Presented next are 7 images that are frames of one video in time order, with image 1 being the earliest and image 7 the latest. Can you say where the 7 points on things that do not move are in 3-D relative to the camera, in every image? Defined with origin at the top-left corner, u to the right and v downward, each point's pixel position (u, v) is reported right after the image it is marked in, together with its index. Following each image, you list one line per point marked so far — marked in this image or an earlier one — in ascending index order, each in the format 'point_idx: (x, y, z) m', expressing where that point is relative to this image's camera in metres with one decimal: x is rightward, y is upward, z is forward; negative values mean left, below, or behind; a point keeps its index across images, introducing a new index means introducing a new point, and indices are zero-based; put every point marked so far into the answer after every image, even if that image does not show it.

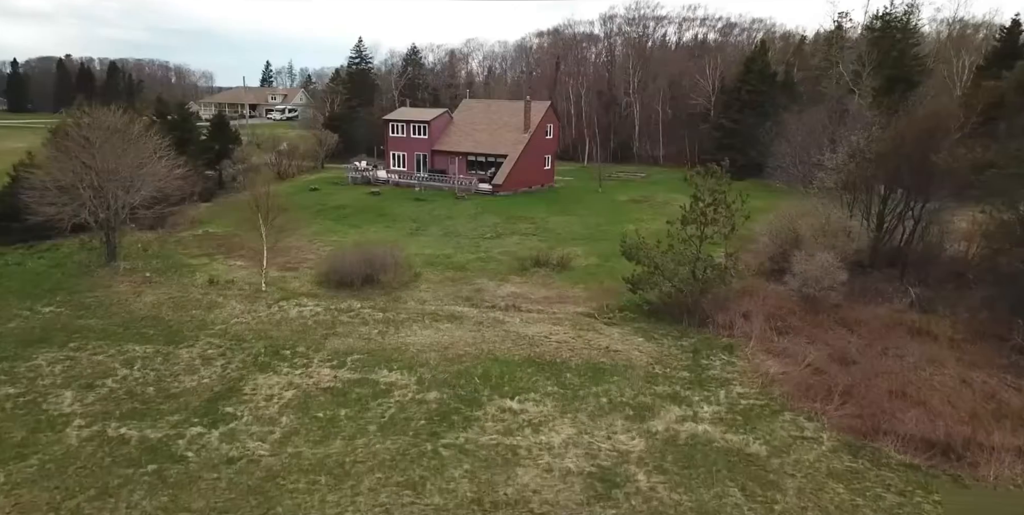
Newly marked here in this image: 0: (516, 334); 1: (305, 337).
0: (+0.1, -2.4, +20.0) m
1: (-6.2, -2.4, +19.7) m
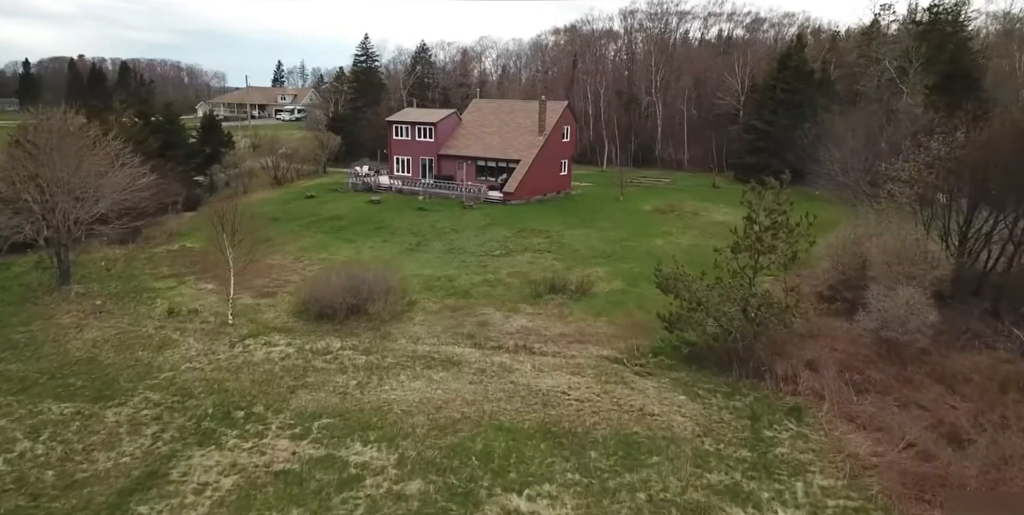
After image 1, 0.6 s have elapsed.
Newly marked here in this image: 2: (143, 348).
0: (+0.4, -3.2, +16.1) m
1: (-6.0, -3.2, +16.0) m
2: (-10.2, -2.5, +18.3) m
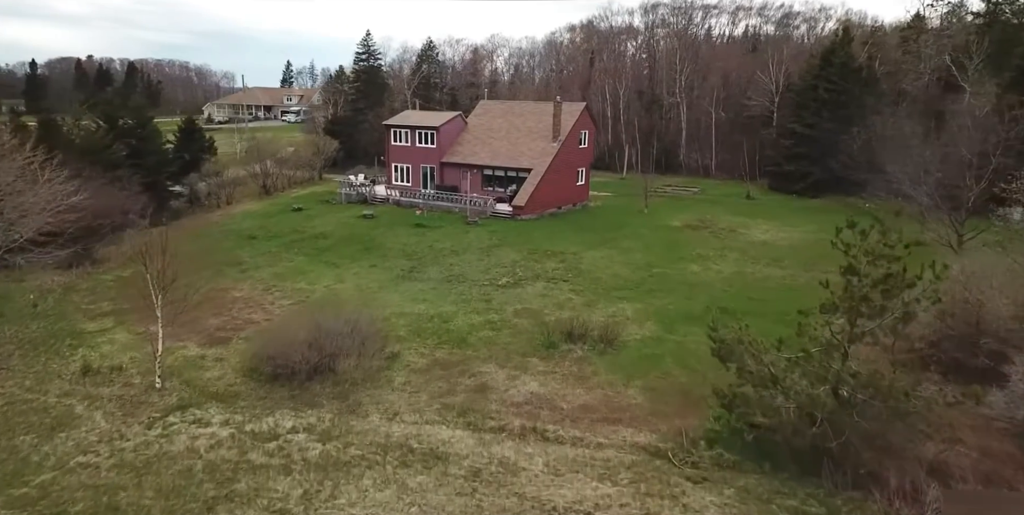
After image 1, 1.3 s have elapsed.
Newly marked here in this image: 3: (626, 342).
0: (+0.4, -4.4, +11.5) m
1: (-5.9, -4.3, +11.4) m
2: (-10.1, -3.6, +13.9) m
3: (+3.3, -2.4, +19.1) m
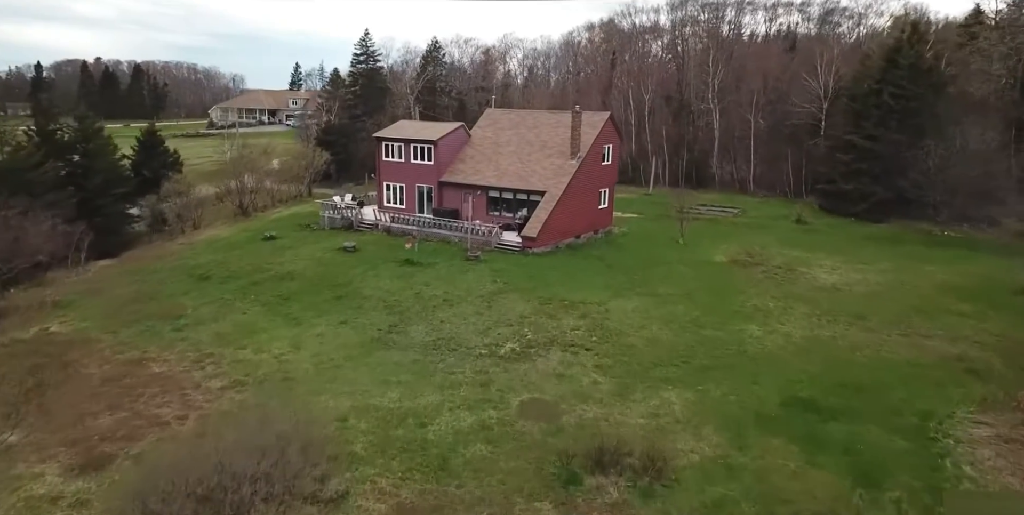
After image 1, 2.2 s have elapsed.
0: (+0.3, -6.1, +5.5) m
1: (-6.0, -6.1, +5.6) m
2: (-10.2, -5.3, +8.2) m
3: (+3.3, -4.2, +13.0) m
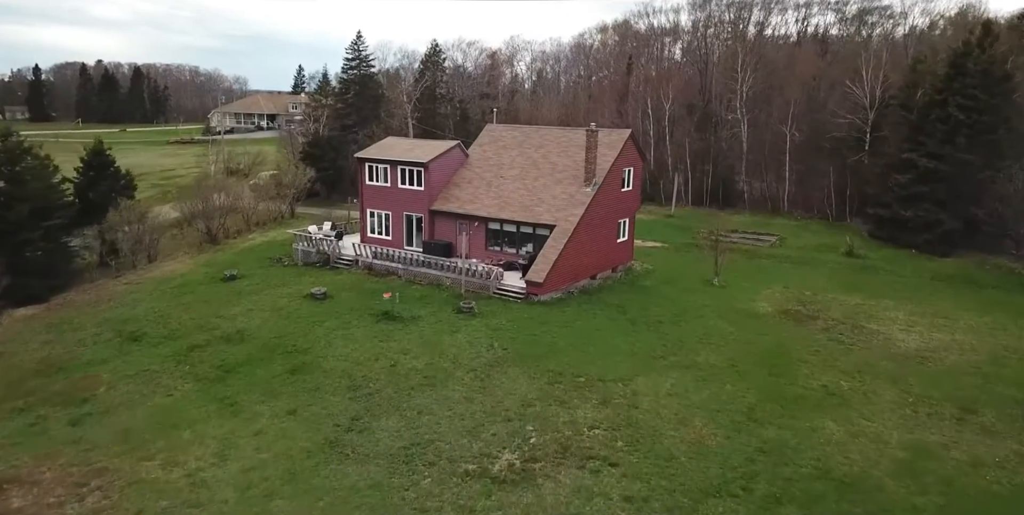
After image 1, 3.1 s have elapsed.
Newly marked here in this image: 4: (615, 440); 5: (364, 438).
0: (0.0, -7.9, +0.4) m
1: (-6.3, -7.8, +0.6) m
2: (-10.4, -7.1, +3.2) m
3: (+3.2, -6.0, +7.9) m
4: (+2.4, -4.2, +15.4) m
5: (-3.5, -4.2, +15.4) m
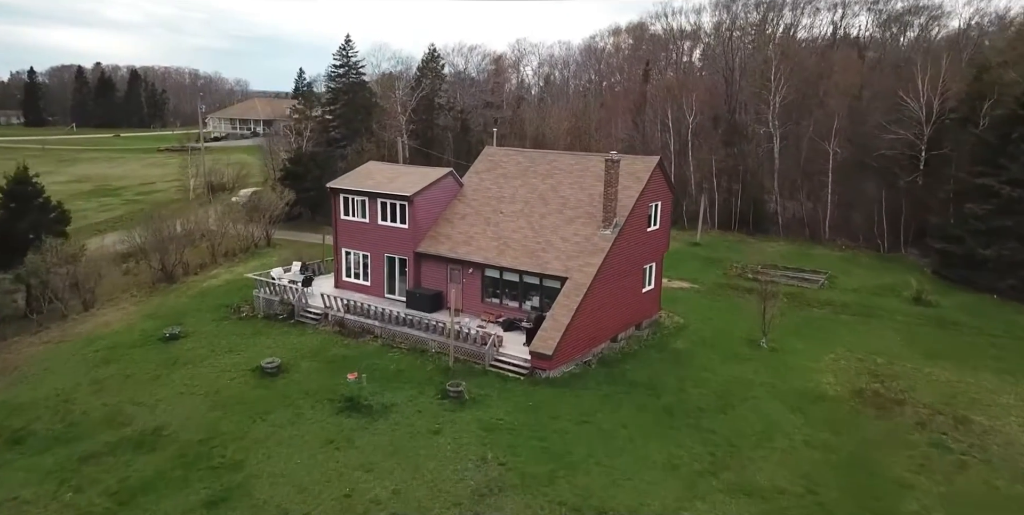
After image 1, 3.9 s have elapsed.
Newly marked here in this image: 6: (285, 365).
0: (-0.2, -9.8, -4.7) m
1: (-6.5, -9.7, -4.4) m
2: (-10.6, -8.9, -1.8) m
3: (+3.0, -7.9, +2.8) m
4: (+2.4, -6.1, +10.3) m
5: (-3.6, -6.1, +10.4) m
6: (-6.8, -3.2, +19.7) m
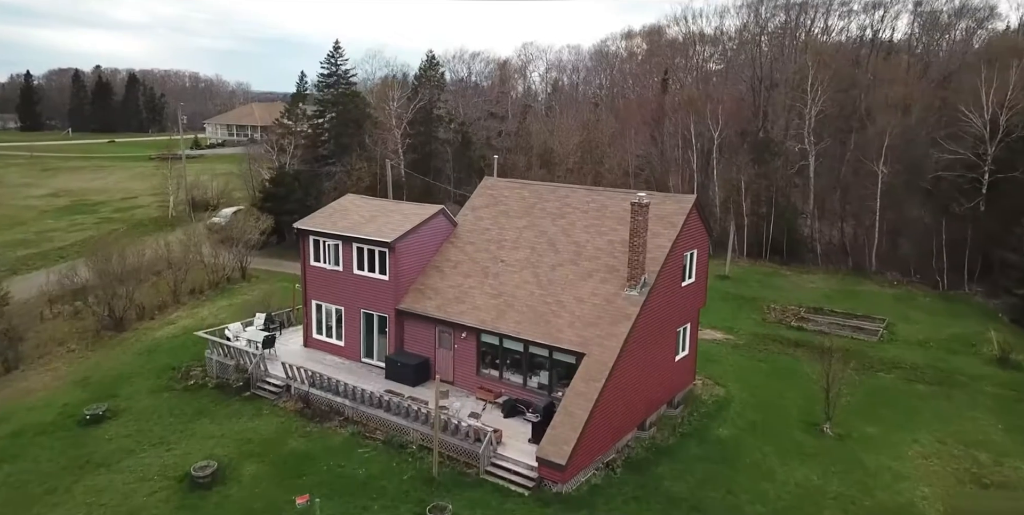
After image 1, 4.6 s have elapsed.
0: (-0.4, -11.5, -9.1) m
1: (-6.7, -11.4, -8.8) m
2: (-10.8, -10.6, -6.1) m
3: (+2.9, -9.7, -1.7) m
4: (+2.3, -7.9, +5.8) m
5: (-3.6, -7.8, +6.0) m
6: (-6.8, -4.9, +15.4) m
